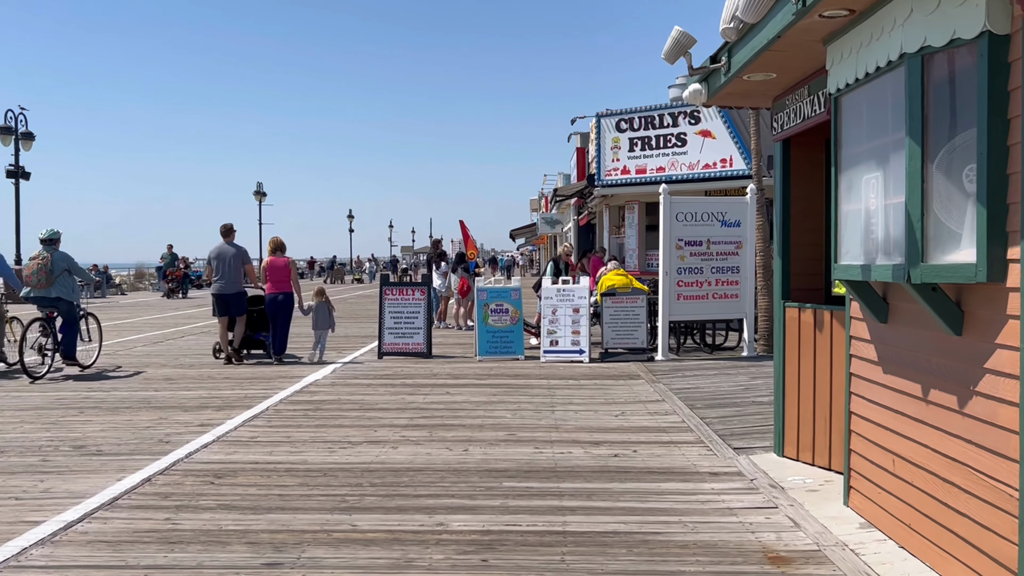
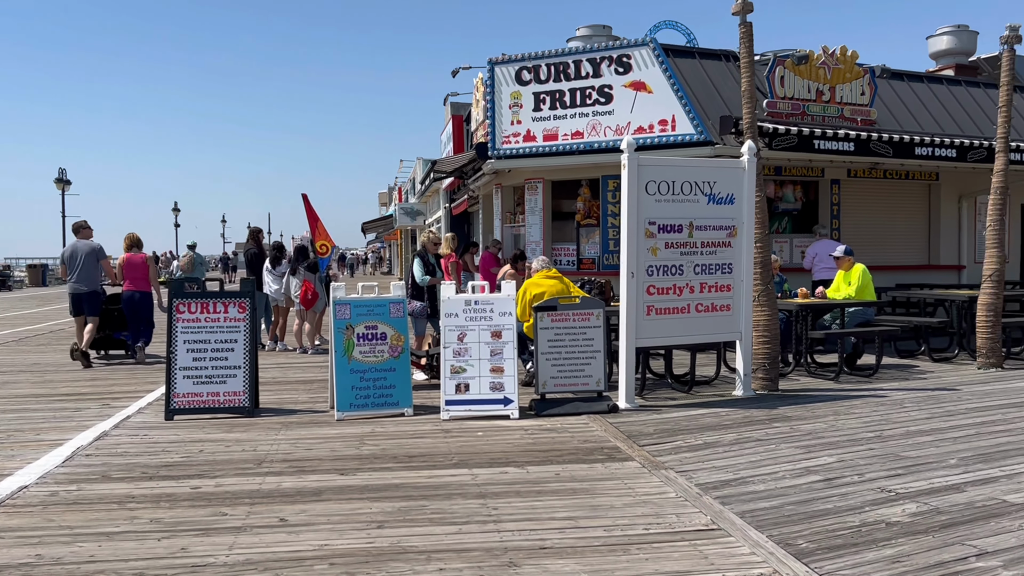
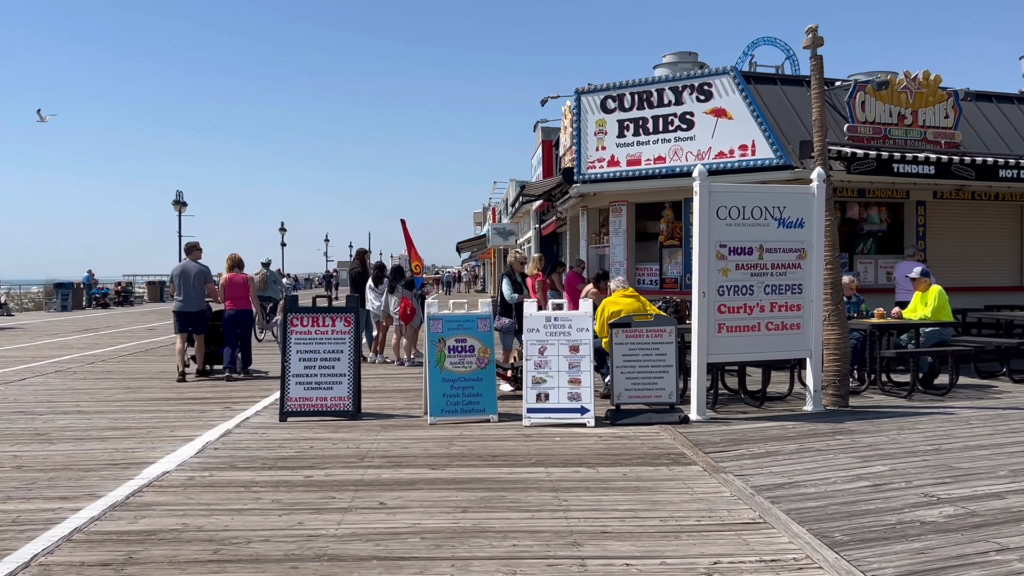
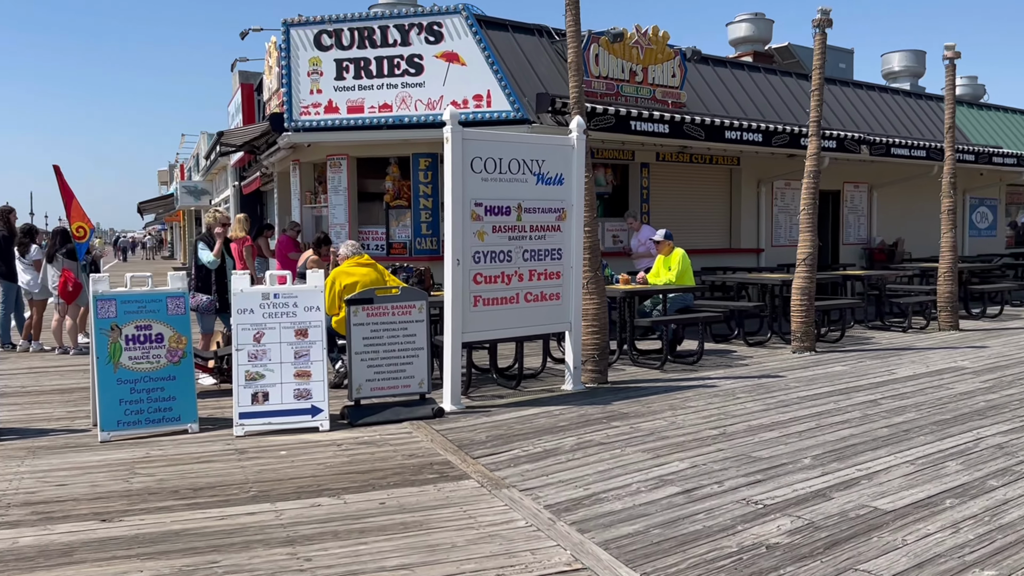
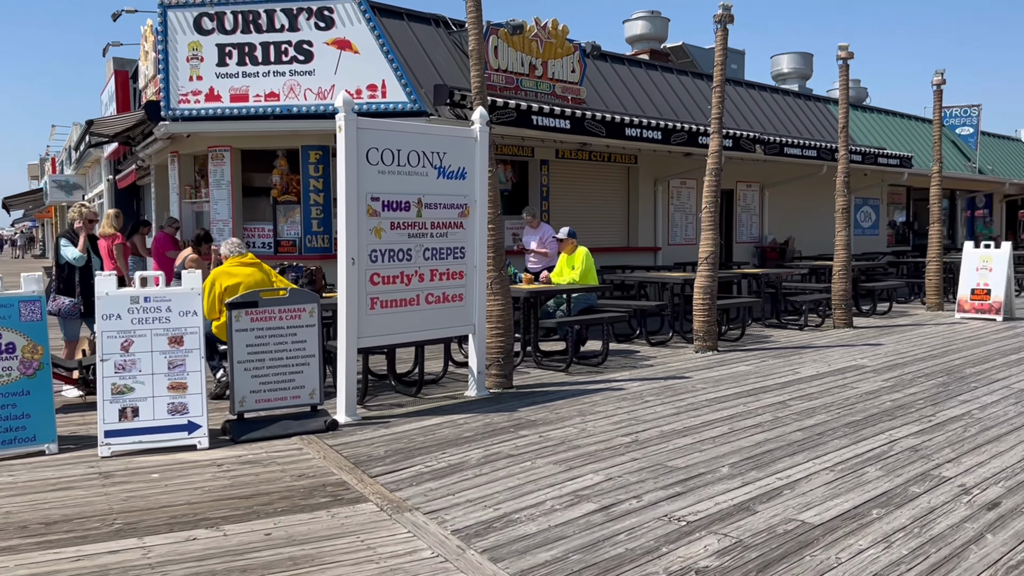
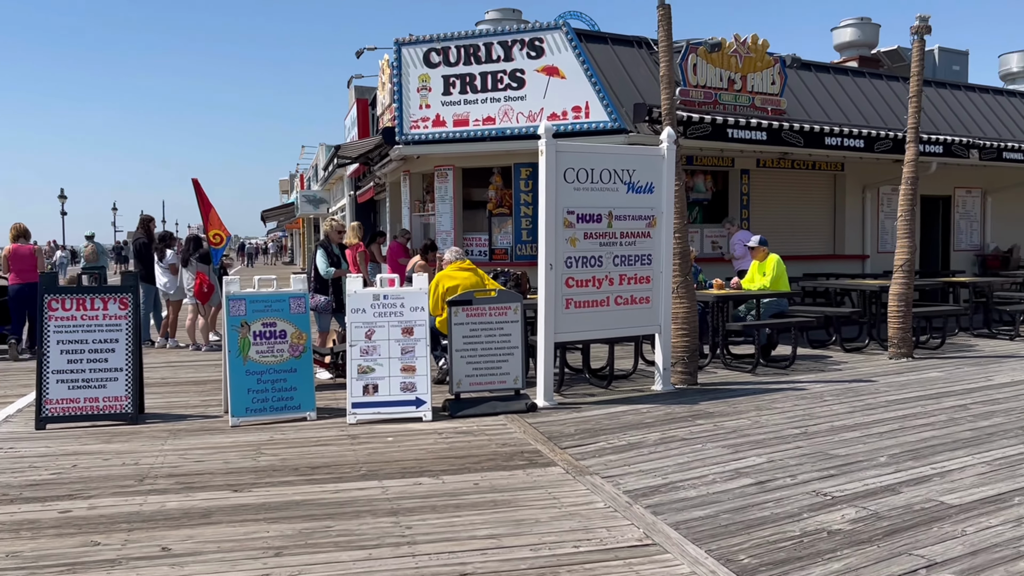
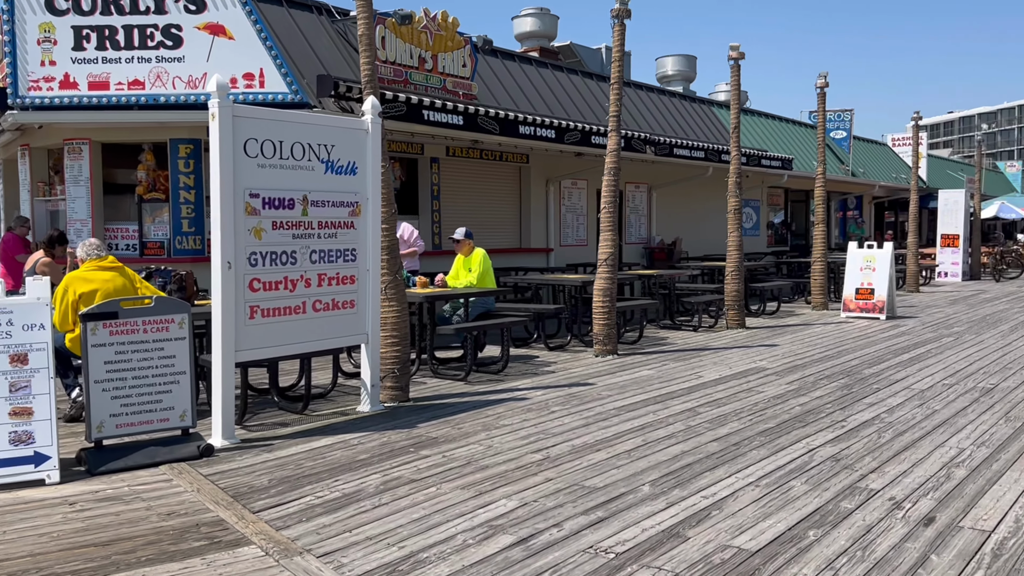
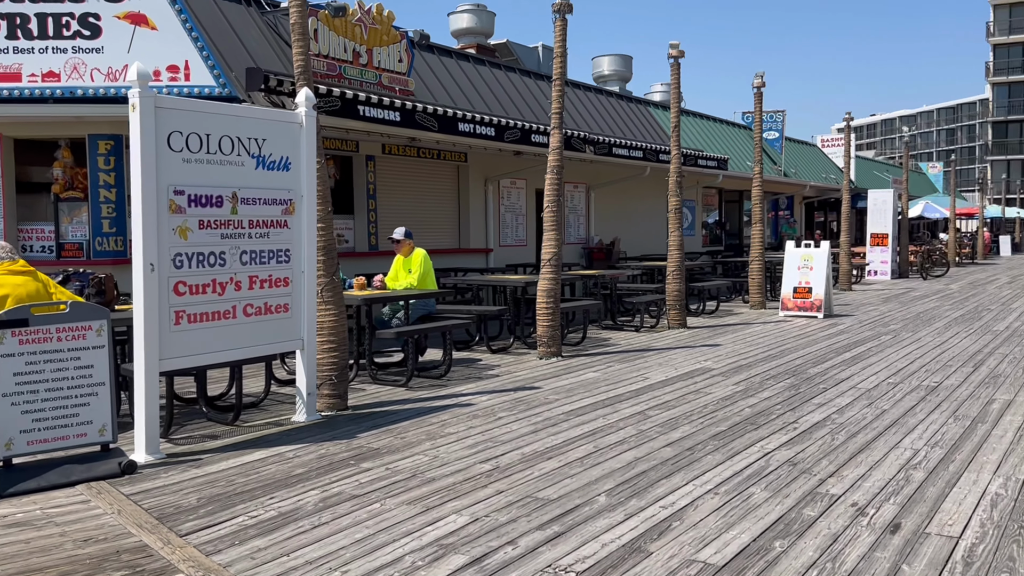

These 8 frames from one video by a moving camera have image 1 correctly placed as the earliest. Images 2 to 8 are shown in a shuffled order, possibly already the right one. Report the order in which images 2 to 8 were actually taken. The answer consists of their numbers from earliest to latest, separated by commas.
3, 2, 6, 4, 5, 7, 8
